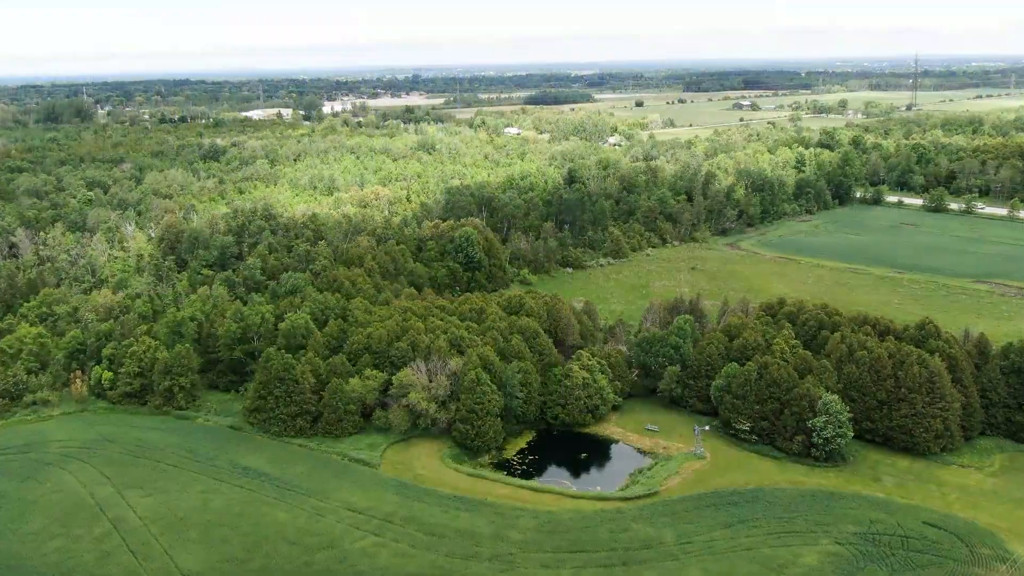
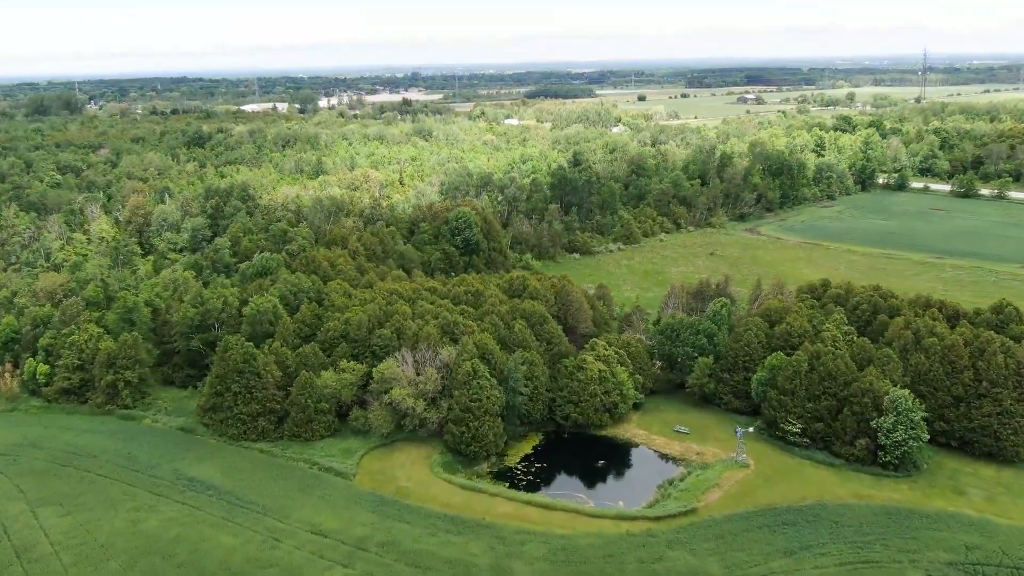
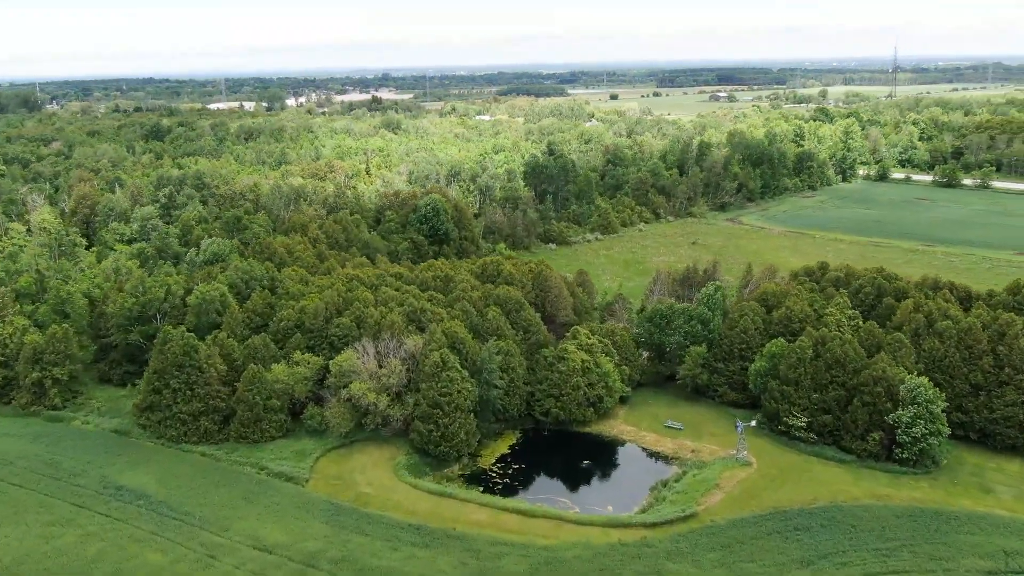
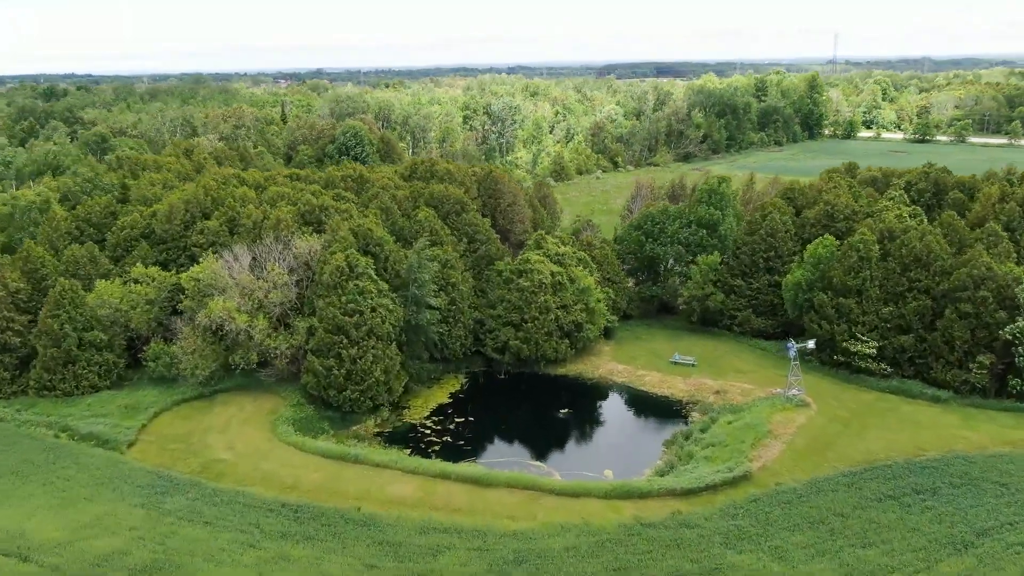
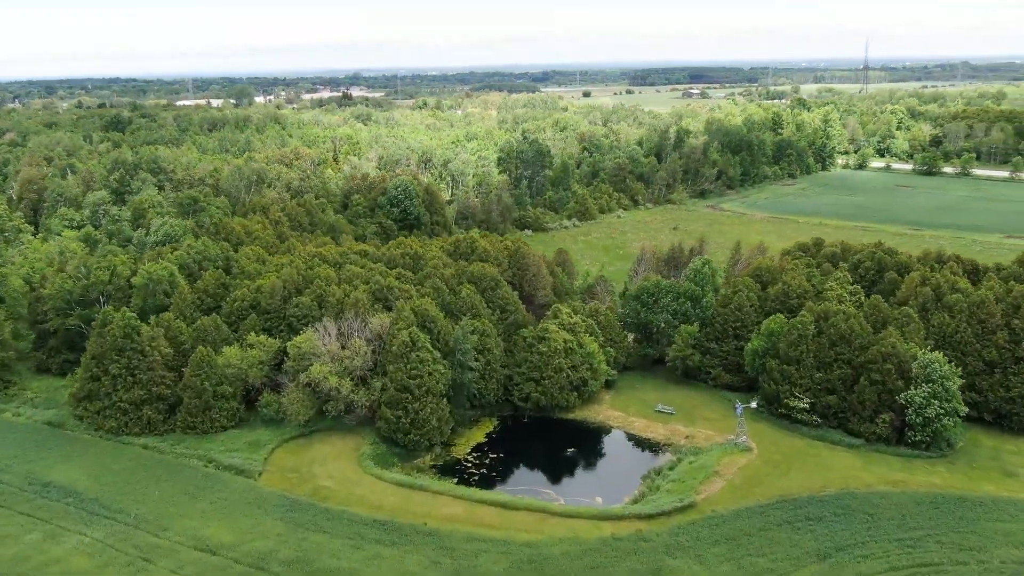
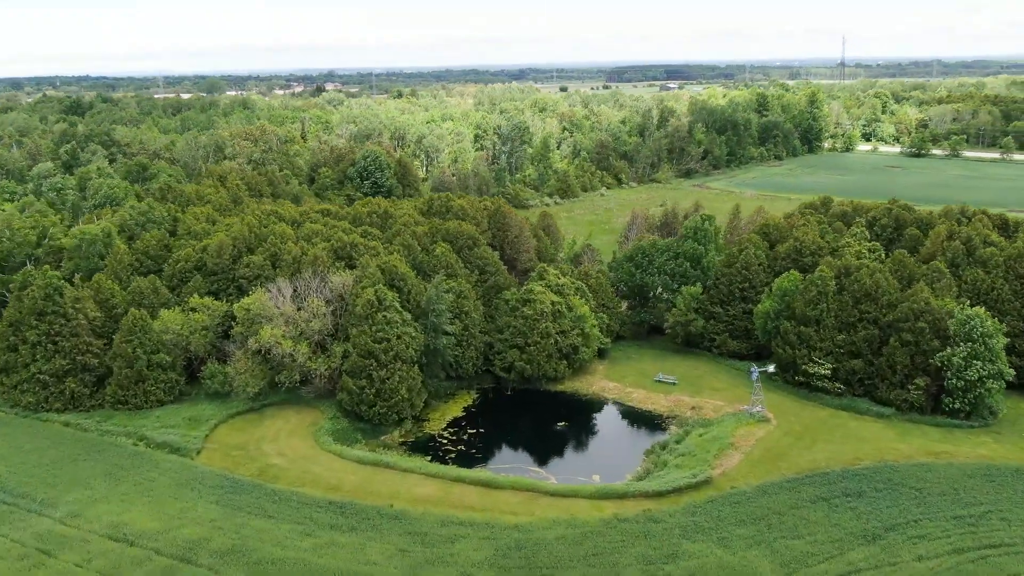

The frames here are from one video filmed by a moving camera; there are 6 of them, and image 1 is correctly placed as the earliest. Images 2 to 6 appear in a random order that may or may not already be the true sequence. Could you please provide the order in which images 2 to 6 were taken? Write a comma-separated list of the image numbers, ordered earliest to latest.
2, 3, 5, 6, 4
